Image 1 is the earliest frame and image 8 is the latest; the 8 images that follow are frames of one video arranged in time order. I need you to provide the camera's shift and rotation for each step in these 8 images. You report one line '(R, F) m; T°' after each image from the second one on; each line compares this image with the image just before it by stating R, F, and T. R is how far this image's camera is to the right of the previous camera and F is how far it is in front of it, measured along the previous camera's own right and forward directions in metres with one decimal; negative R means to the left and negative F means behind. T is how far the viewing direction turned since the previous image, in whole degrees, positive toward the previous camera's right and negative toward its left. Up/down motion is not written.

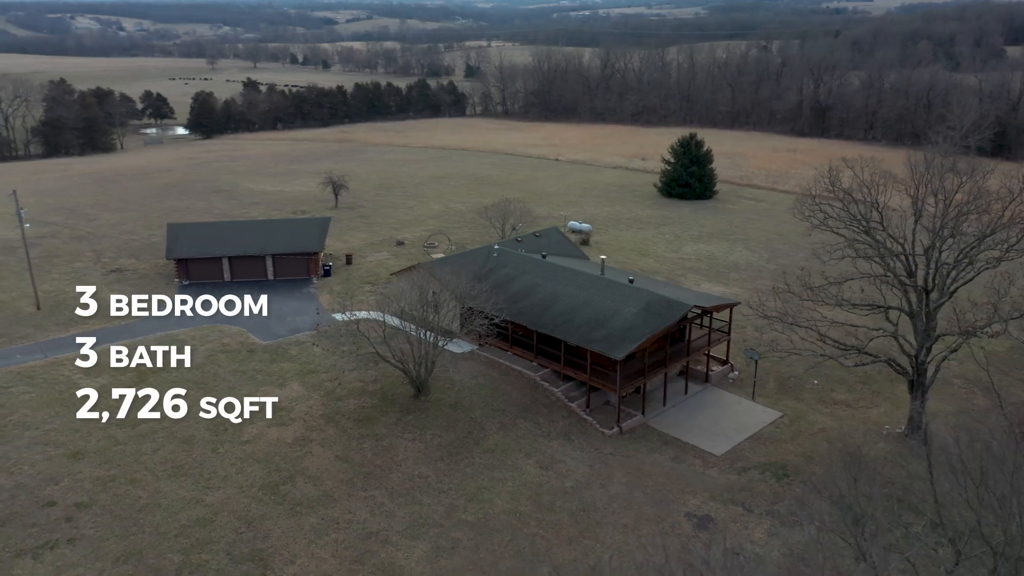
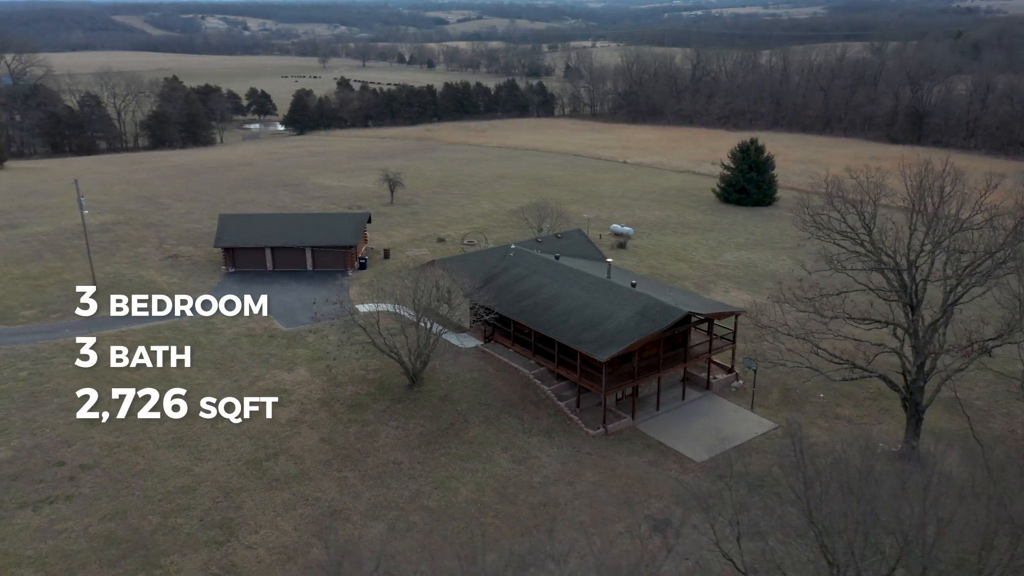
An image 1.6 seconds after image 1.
(+3.1, -0.4) m; -7°
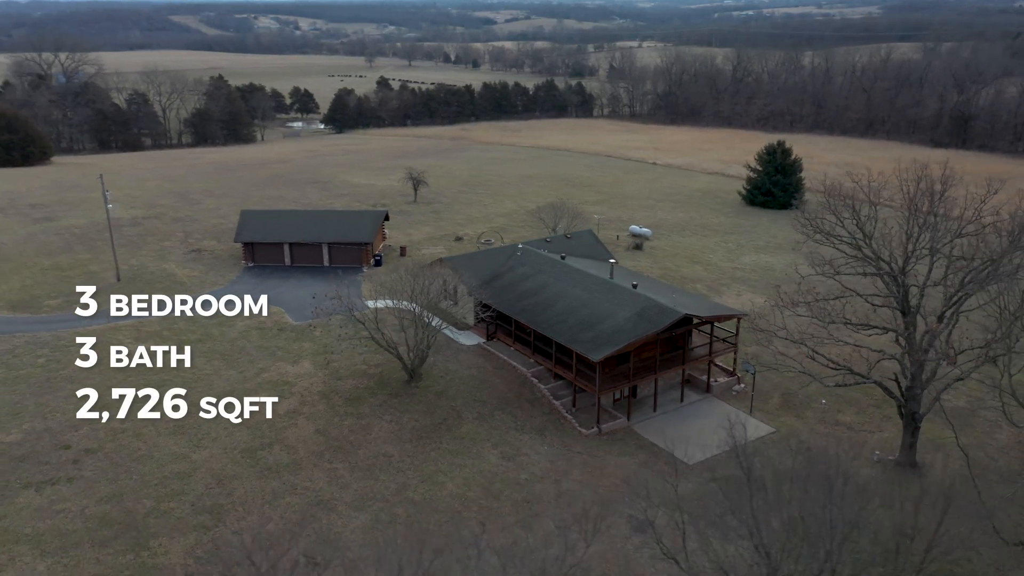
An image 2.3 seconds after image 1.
(+1.4, -0.2) m; -3°
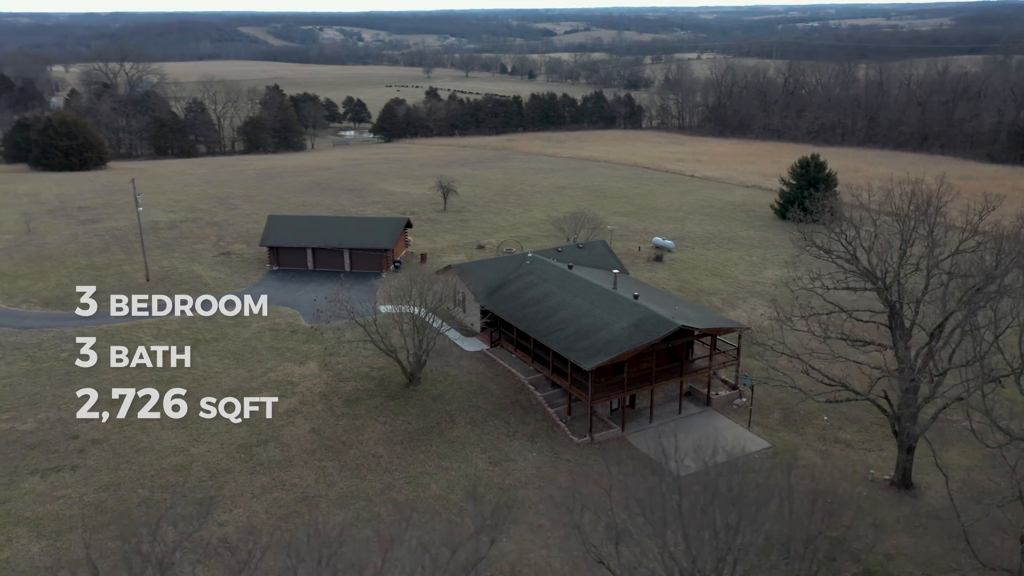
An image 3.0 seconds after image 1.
(+1.7, -0.3) m; -4°
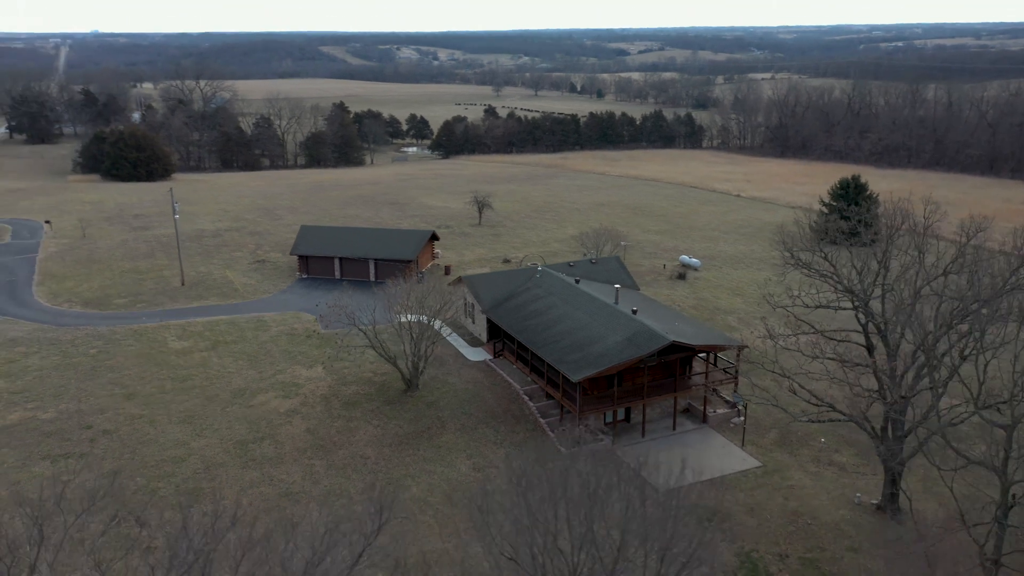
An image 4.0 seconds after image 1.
(+2.2, -0.4) m; -5°
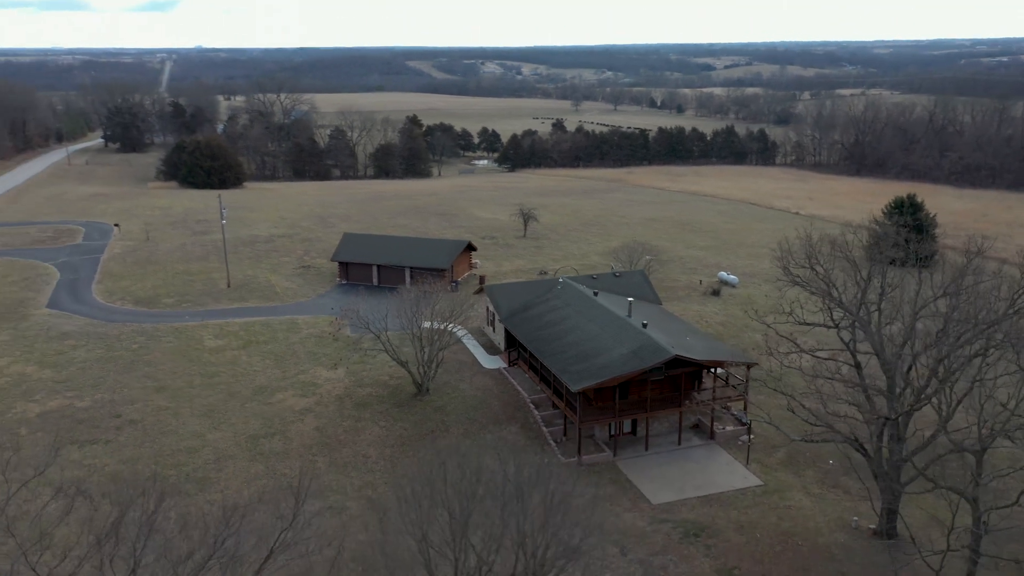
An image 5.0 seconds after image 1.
(+2.2, -0.4) m; -5°
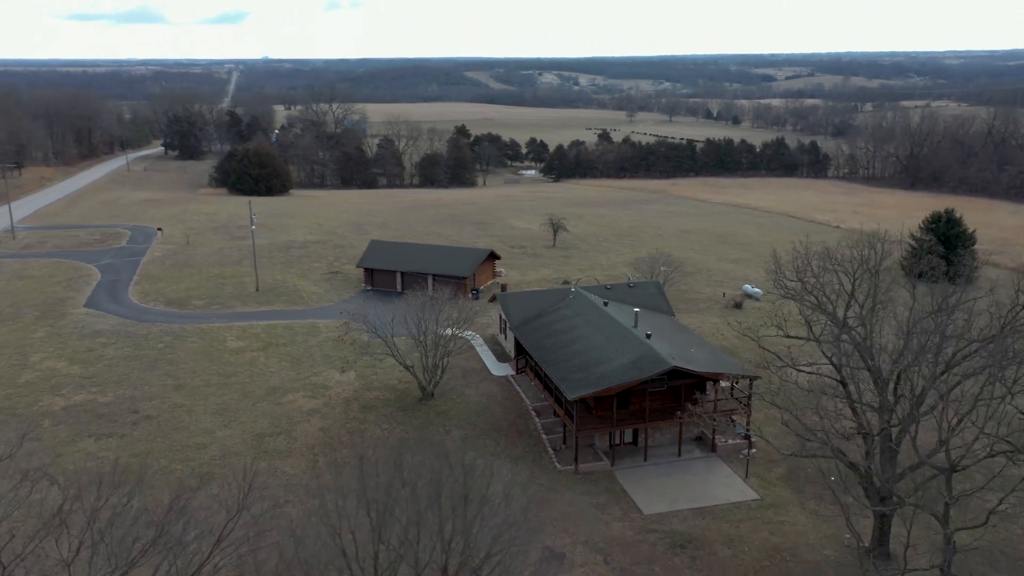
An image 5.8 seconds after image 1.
(+1.6, -0.3) m; -4°
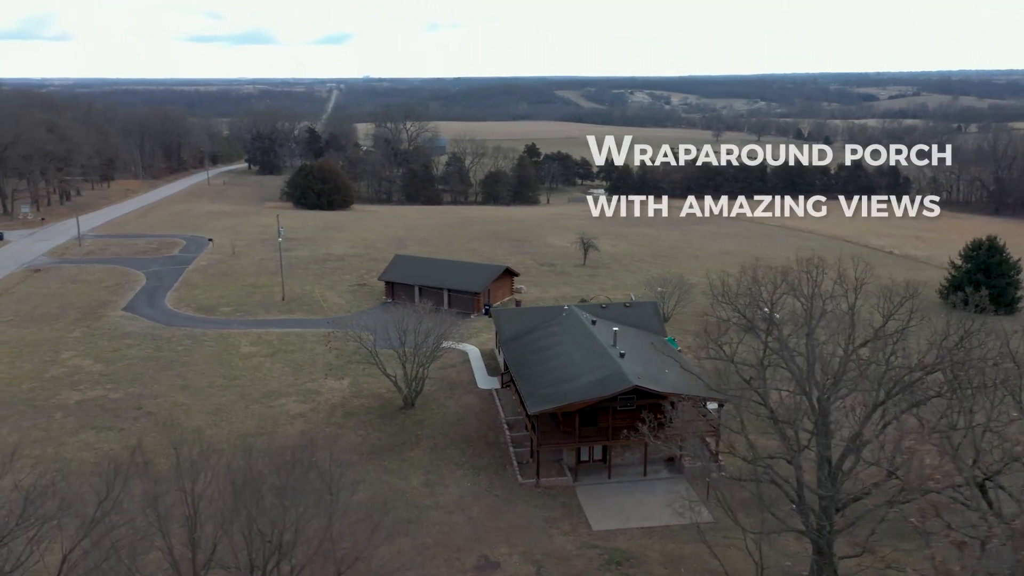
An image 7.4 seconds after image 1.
(+3.6, -0.5) m; -6°
